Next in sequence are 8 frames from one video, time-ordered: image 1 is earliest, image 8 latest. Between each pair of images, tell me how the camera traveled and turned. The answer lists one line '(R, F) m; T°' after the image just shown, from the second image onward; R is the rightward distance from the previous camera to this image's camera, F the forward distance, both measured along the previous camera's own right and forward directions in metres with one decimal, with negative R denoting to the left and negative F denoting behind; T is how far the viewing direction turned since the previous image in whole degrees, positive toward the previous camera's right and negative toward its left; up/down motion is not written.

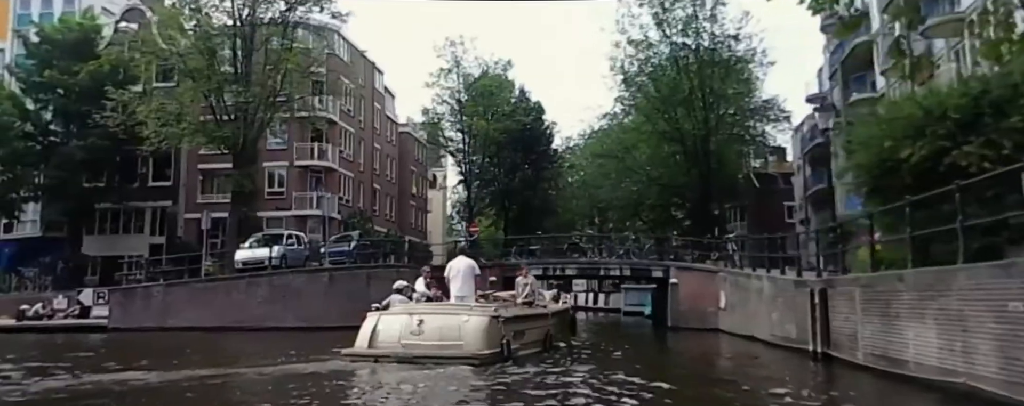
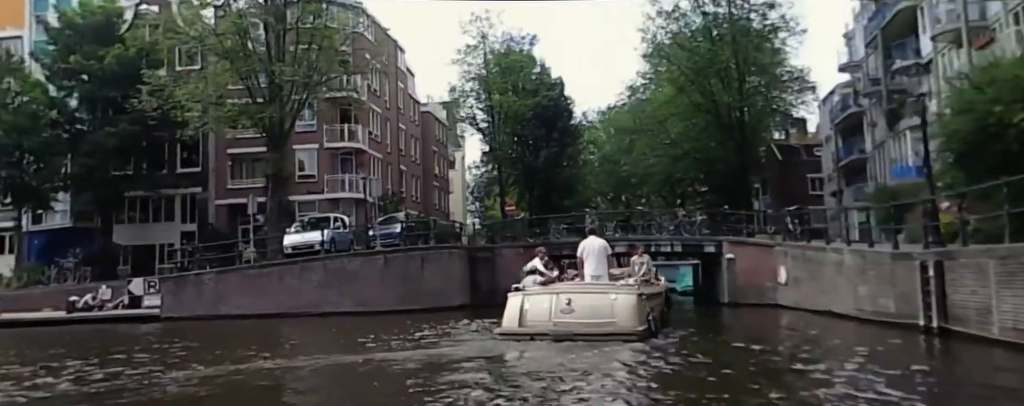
(-2.2, +0.6) m; 0°
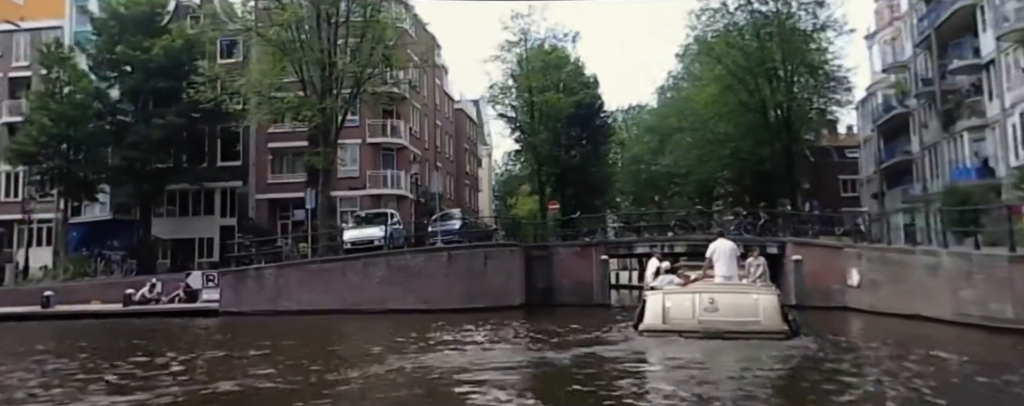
(-2.4, +0.6) m; 0°
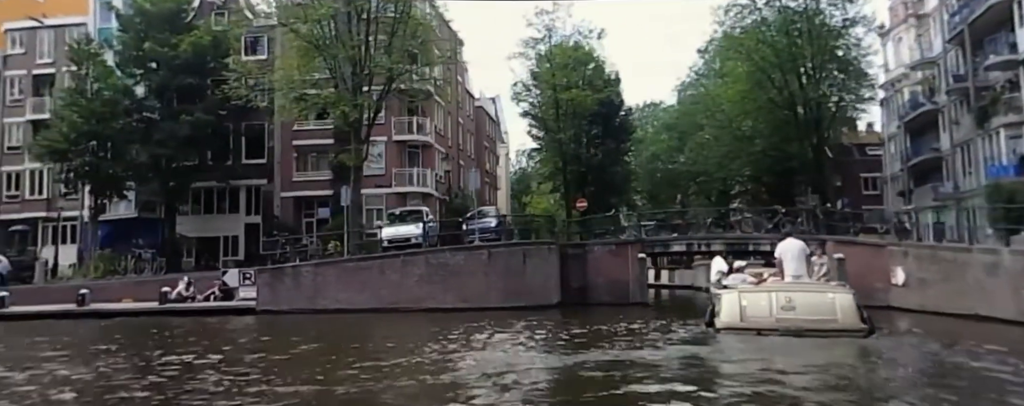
(-1.3, +0.3) m; 0°
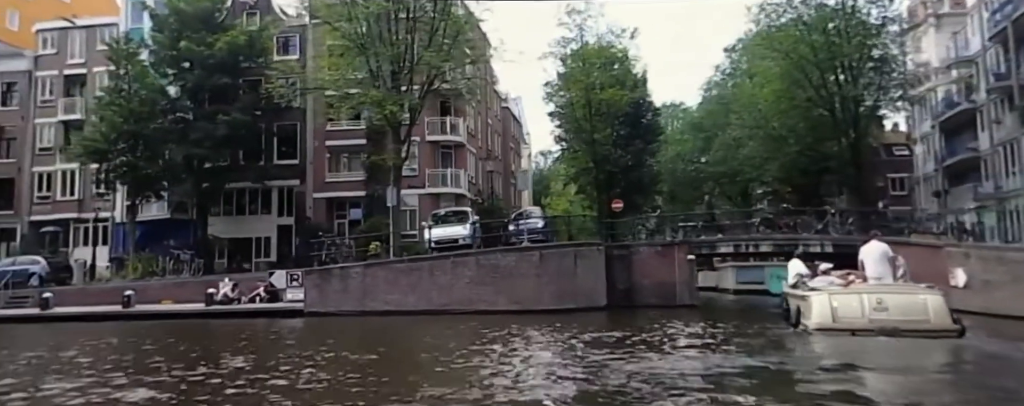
(-1.7, +0.4) m; -1°
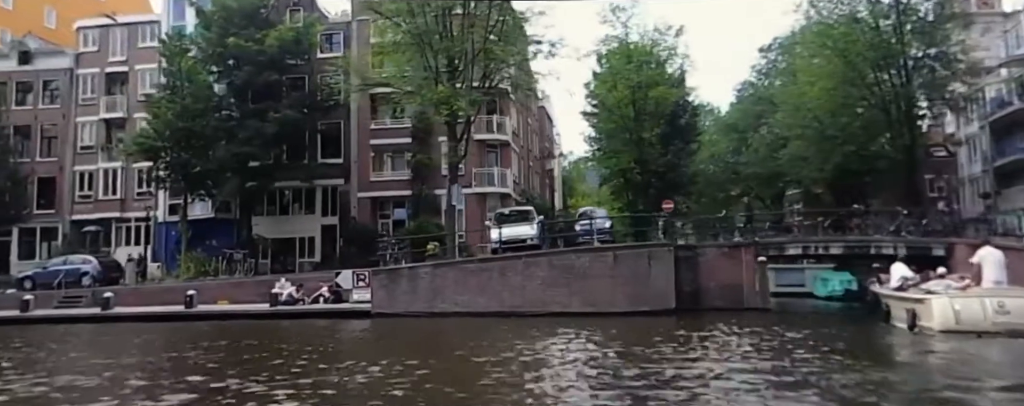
(-2.3, +0.6) m; -1°
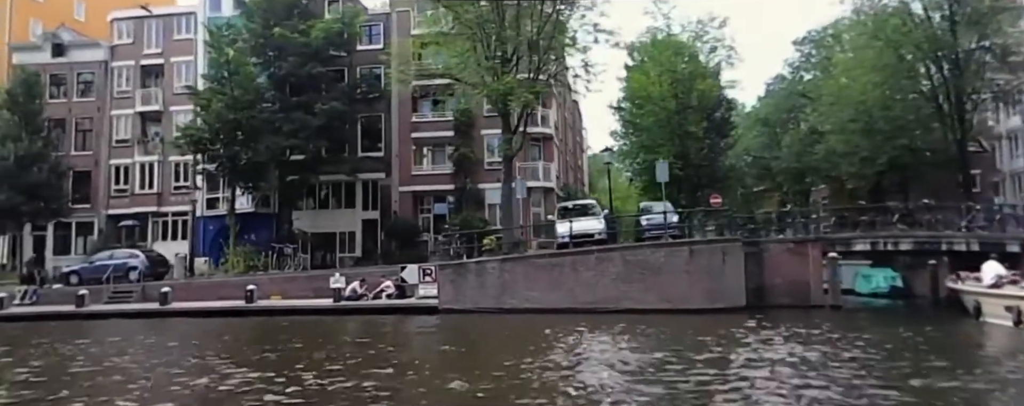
(-2.3, +0.7) m; 0°
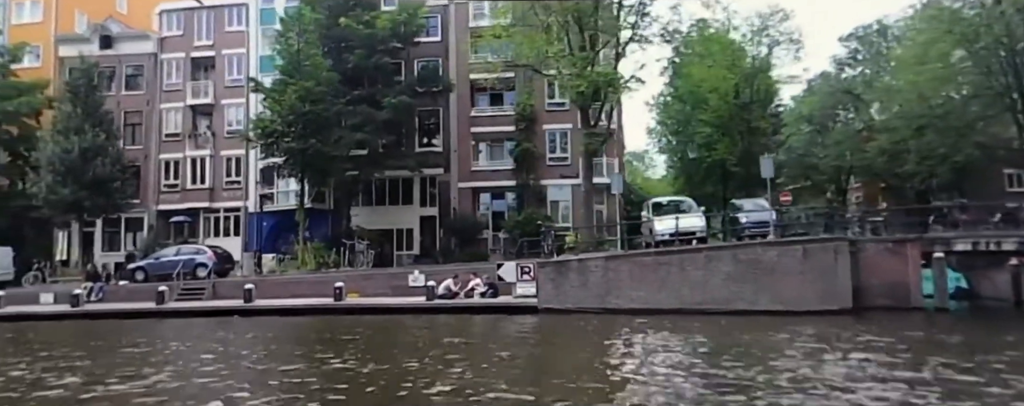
(-3.3, +0.9) m; 0°
